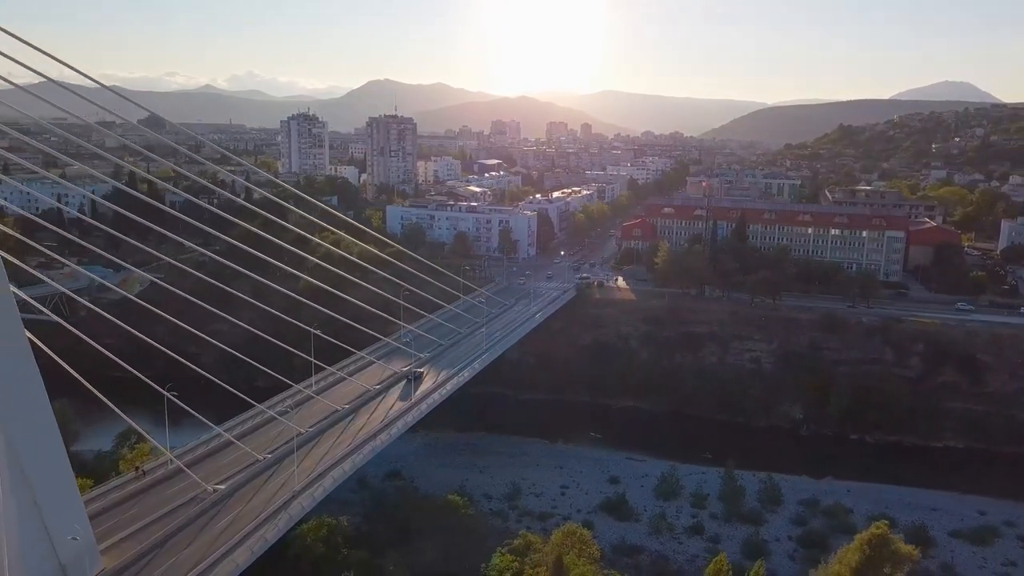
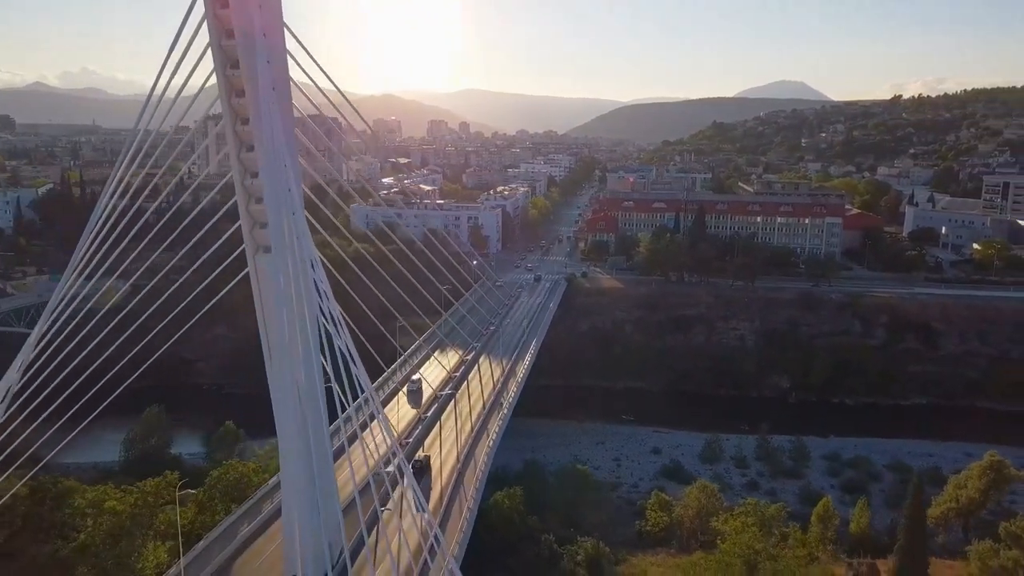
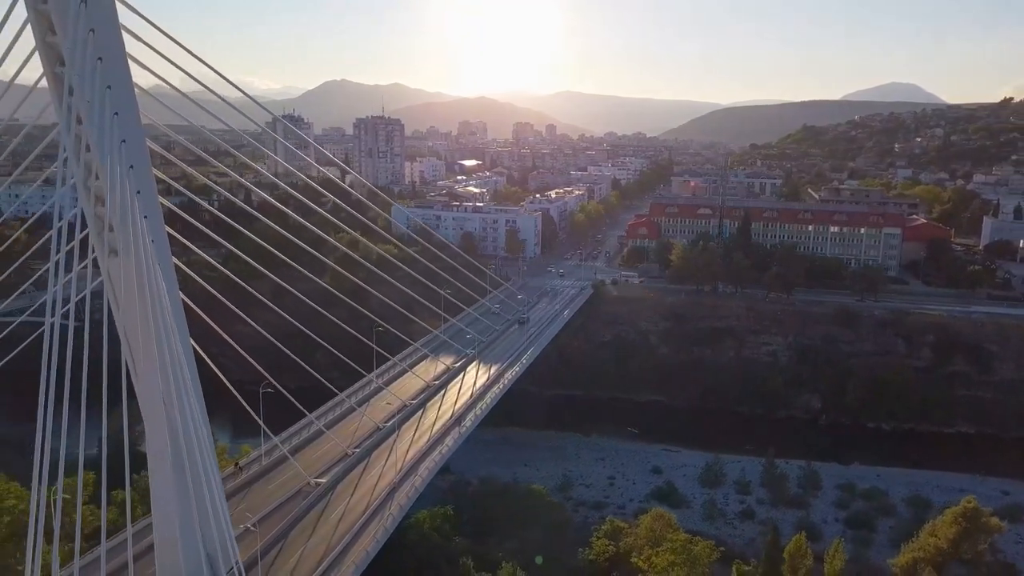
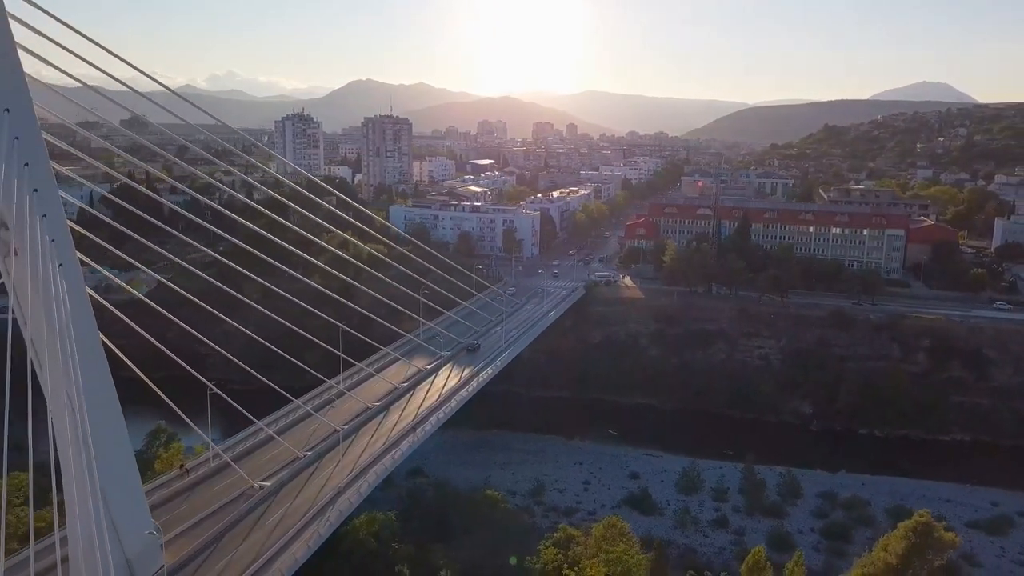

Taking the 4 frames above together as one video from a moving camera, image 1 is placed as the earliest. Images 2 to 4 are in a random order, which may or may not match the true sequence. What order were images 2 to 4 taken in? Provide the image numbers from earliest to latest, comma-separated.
4, 3, 2
